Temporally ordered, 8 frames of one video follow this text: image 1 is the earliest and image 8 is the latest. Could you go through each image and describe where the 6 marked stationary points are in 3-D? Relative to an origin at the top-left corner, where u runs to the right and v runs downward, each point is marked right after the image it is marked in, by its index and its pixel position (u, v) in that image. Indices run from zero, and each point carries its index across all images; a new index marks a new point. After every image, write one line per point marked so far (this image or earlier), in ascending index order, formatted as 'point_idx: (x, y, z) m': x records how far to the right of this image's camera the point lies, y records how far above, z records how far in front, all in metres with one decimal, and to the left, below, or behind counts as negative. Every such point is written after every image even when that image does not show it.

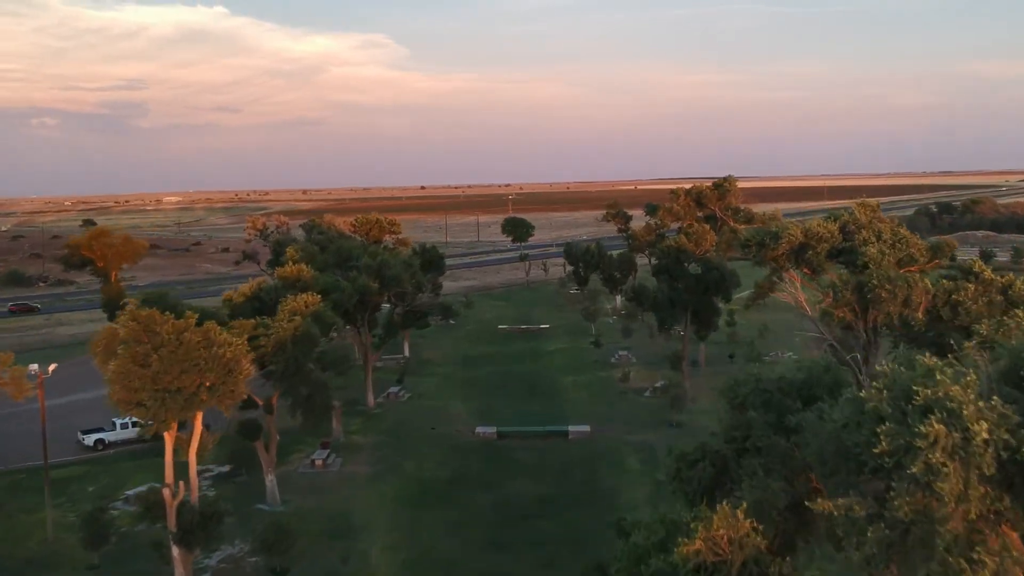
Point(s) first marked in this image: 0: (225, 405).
0: (-5.3, -2.2, +16.4) m
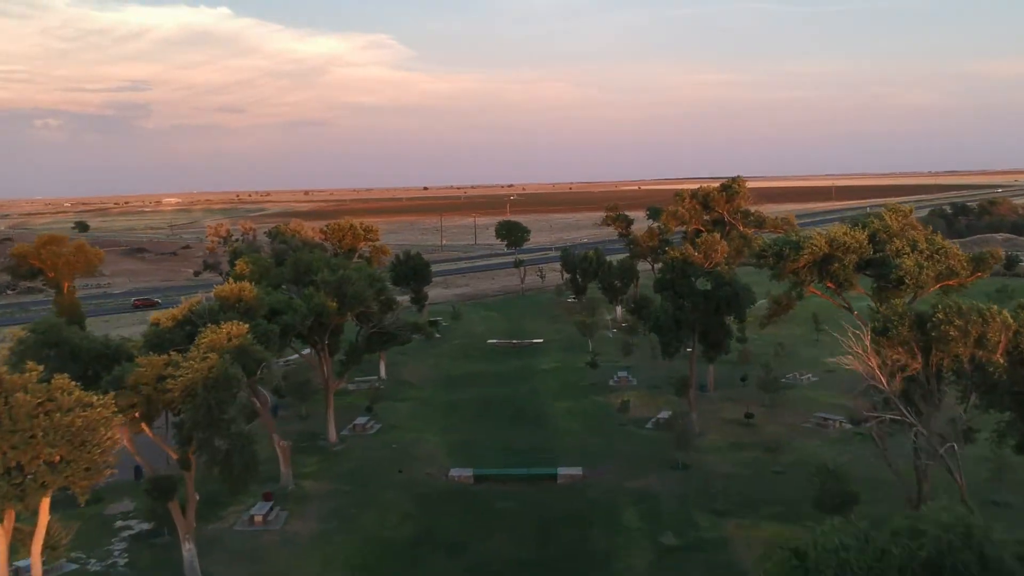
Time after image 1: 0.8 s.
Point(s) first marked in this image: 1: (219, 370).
0: (-6.0, -2.8, +12.3) m
1: (-5.7, -1.6, +17.1) m
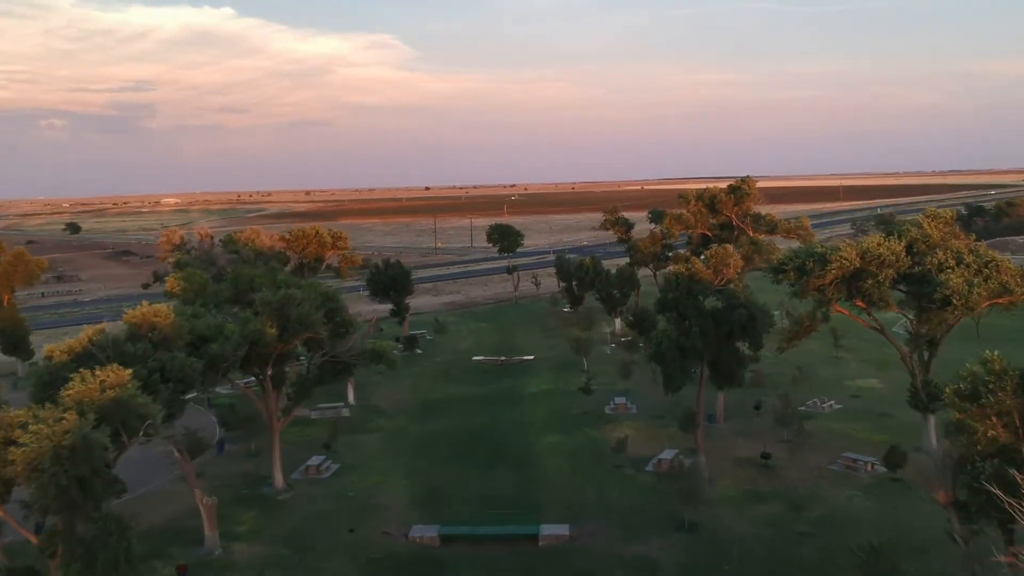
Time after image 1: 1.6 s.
0: (-6.7, -3.3, +8.1) m
1: (-6.4, -2.2, +12.9) m
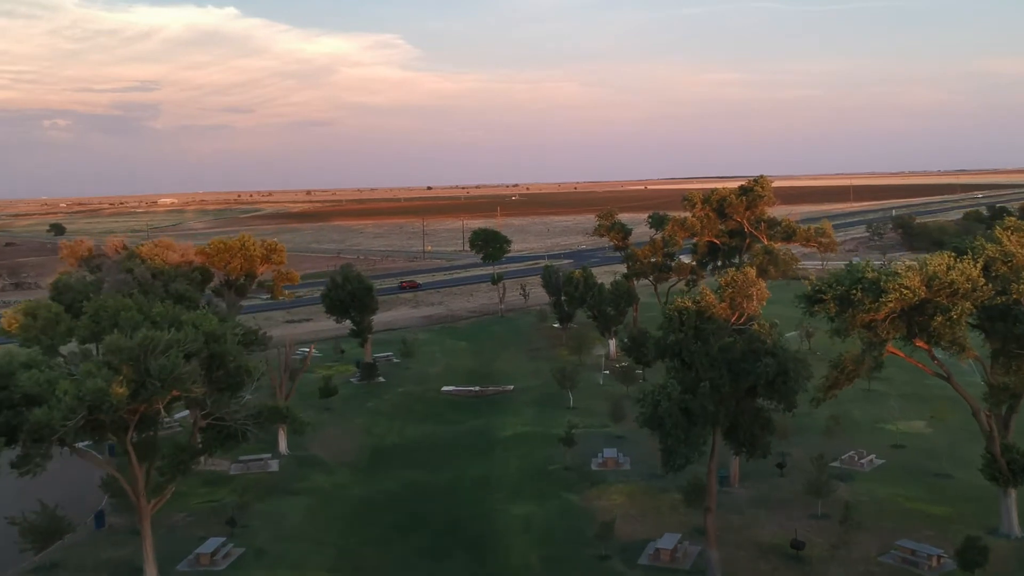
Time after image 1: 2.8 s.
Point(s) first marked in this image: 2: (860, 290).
0: (-7.8, -4.1, +2.1) m
1: (-7.5, -2.9, +6.9) m
2: (+7.2, 0.0, +18.5) m
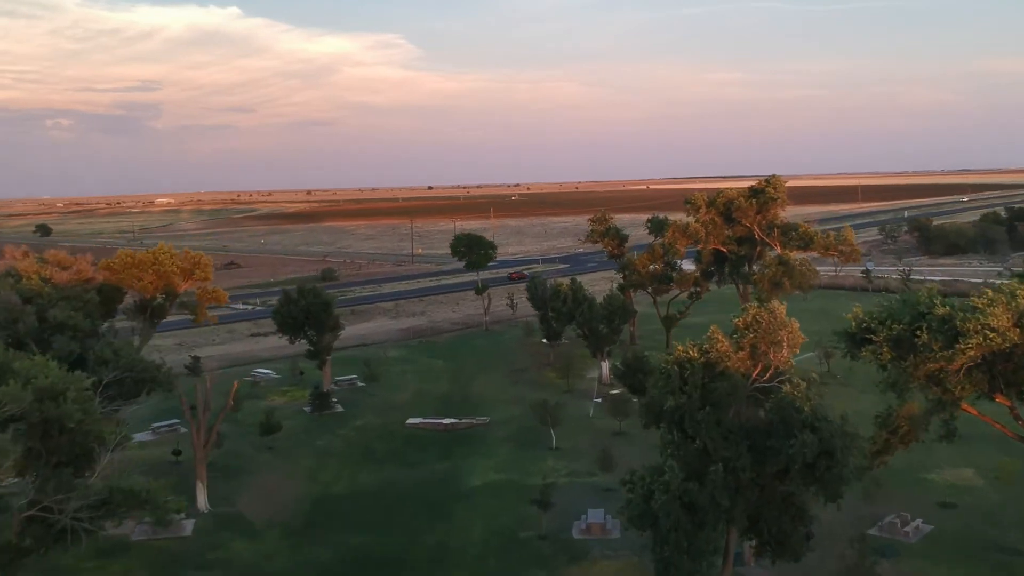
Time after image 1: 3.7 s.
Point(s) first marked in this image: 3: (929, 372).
0: (-8.7, -4.7, -2.7) m
1: (-8.4, -3.5, +2.1) m
2: (+6.3, -0.7, +13.7) m
3: (+6.5, -1.3, +13.6) m
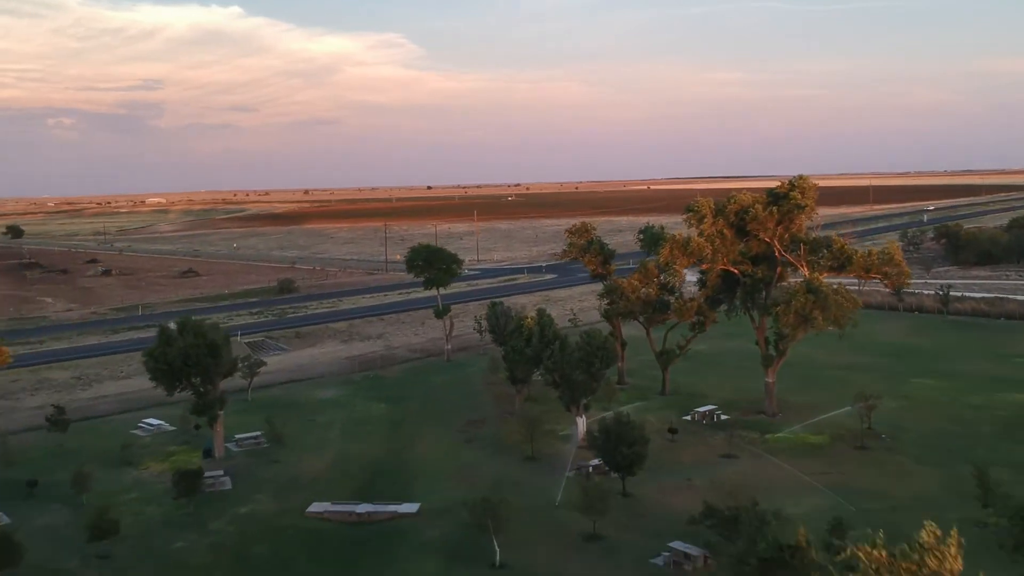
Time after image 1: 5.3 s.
0: (-10.3, -5.8, -10.9) m
1: (-10.0, -4.6, -6.2) m
2: (+4.7, -1.7, +5.4) m
3: (+4.8, -2.4, +5.4) m
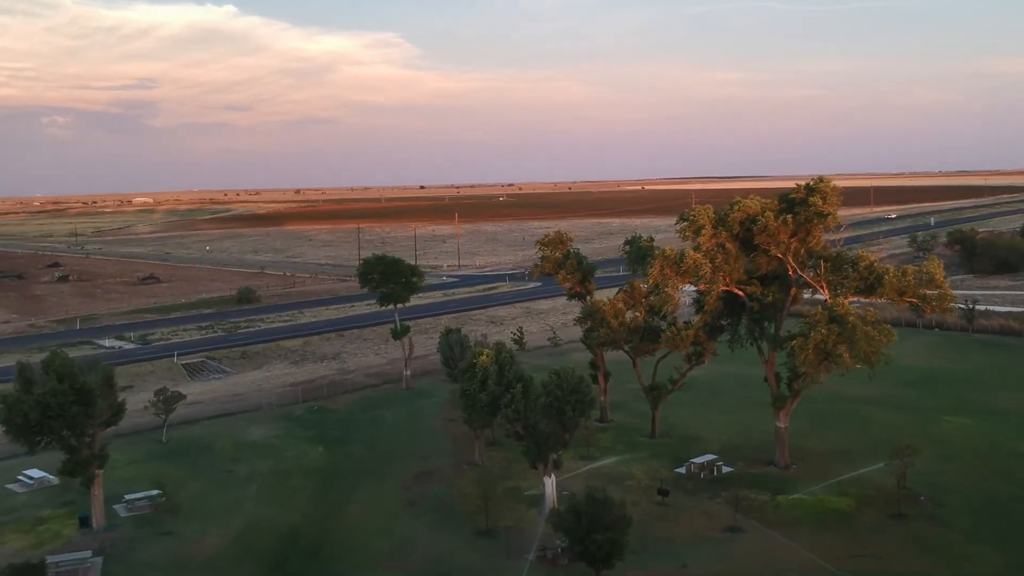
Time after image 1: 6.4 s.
0: (-11.3, -6.5, -16.4) m
1: (-11.0, -5.3, -11.6) m
2: (+3.7, -2.4, +0.1) m
3: (+3.8, -3.1, 0.0) m
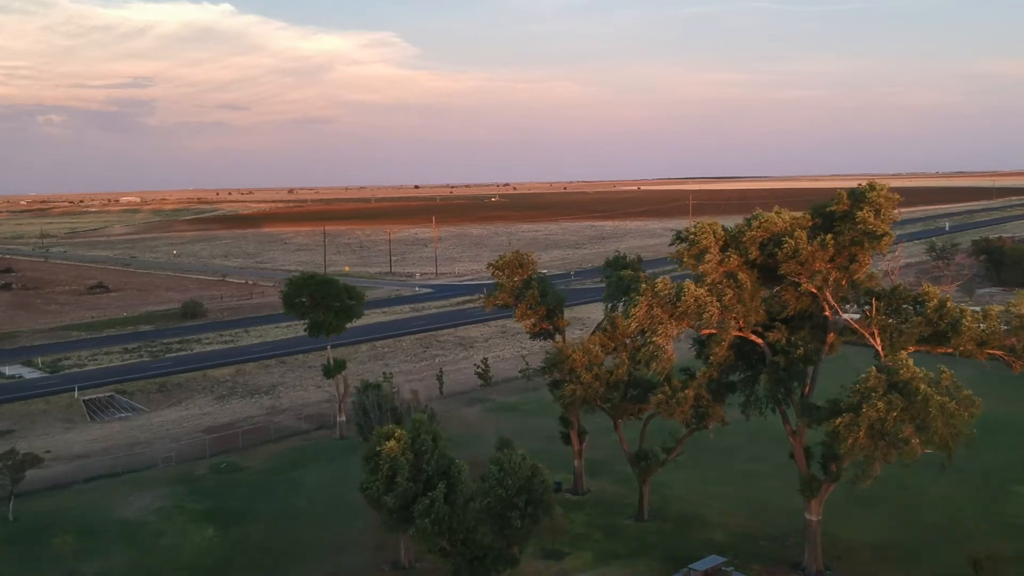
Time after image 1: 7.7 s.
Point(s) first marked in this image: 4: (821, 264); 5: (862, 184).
0: (-12.5, -7.4, -23.1) m
1: (-12.2, -6.2, -18.3) m
2: (+2.4, -3.4, -6.6) m
3: (+2.5, -4.0, -6.6) m
4: (+5.8, +0.3, +16.2) m
5: (+6.7, +2.0, +16.8) m
